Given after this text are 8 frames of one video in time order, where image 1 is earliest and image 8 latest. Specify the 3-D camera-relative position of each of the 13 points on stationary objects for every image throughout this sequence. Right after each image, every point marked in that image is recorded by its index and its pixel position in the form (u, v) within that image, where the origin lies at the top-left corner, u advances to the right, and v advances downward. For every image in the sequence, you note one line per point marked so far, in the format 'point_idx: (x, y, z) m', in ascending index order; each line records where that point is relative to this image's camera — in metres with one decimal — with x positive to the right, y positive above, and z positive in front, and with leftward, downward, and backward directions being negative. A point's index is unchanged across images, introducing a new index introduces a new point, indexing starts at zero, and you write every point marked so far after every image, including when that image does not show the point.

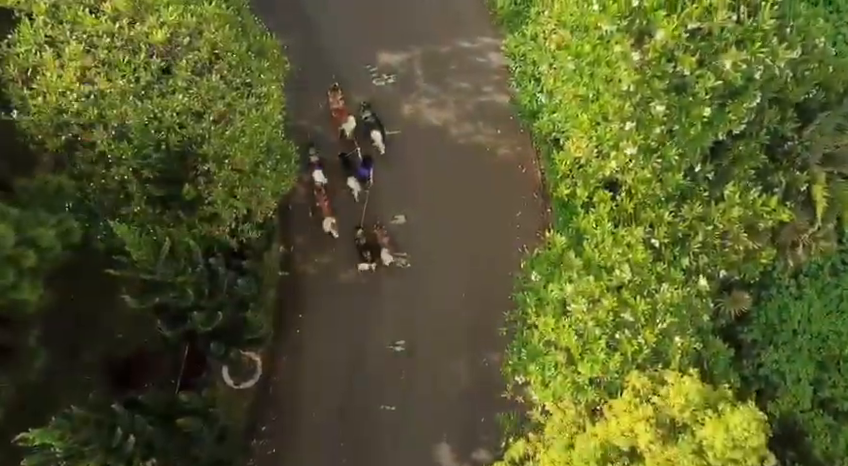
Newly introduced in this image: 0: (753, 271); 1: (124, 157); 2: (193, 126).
0: (+5.6, -0.6, +11.8) m
1: (-4.3, +1.1, +9.9) m
2: (-3.4, +1.6, +10.2) m
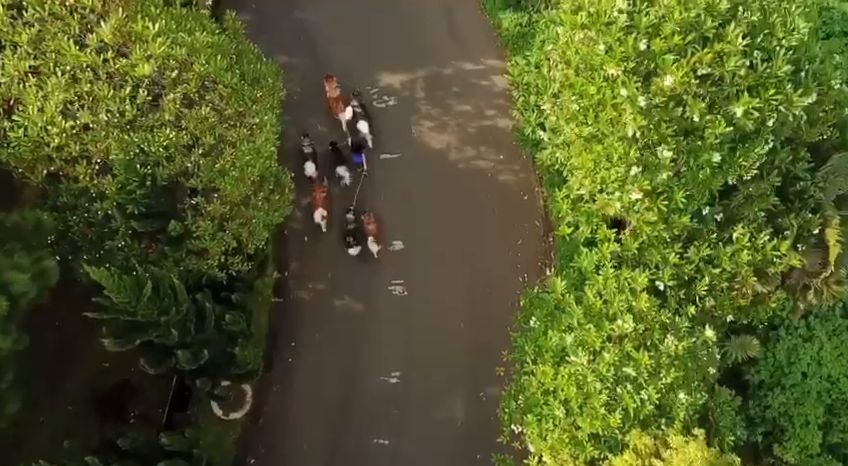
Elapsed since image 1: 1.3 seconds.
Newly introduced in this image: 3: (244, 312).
0: (+5.5, -1.3, +11.4) m
1: (-4.3, +0.6, +9.5) m
2: (-3.4, +1.1, +9.8) m
3: (-3.1, -1.4, +12.1) m
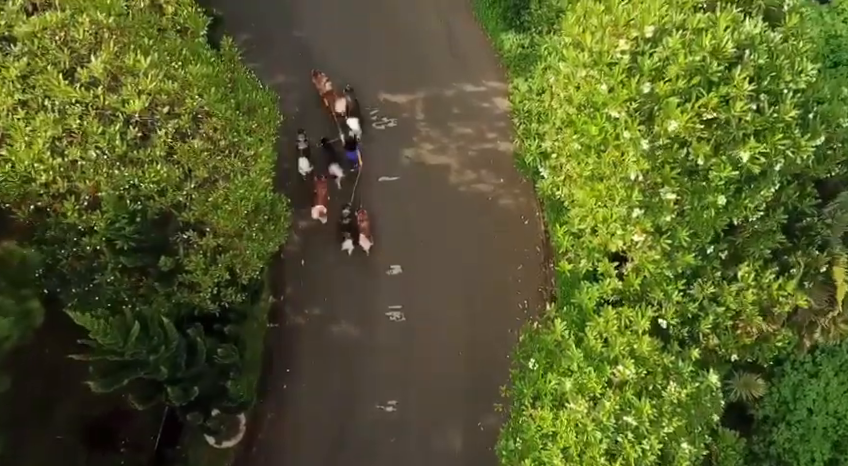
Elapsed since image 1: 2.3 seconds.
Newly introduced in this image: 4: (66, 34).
0: (+5.5, -1.9, +11.1) m
1: (-4.4, +0.1, +9.3) m
2: (-3.5, +0.6, +9.6) m
3: (-3.2, -1.9, +11.8) m
4: (-4.7, +2.5, +9.1) m
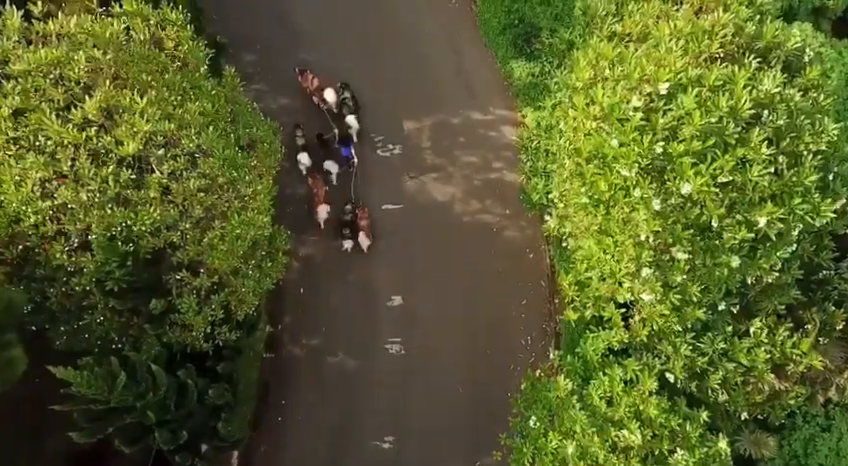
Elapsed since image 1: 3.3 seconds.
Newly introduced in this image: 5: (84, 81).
0: (+5.4, -2.7, +10.7) m
1: (-4.4, -0.5, +9.0) m
2: (-3.4, 0.0, +9.3) m
3: (-3.2, -2.5, +11.5) m
4: (-4.6, +2.0, +8.8) m
5: (-4.3, +1.9, +8.8) m
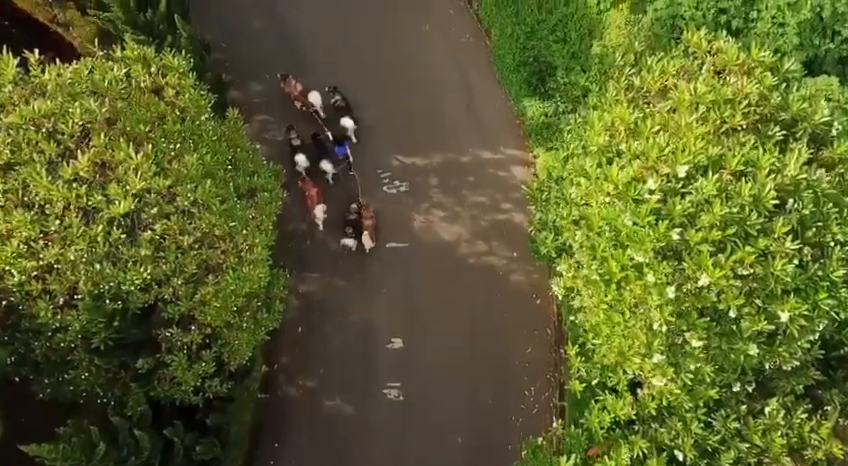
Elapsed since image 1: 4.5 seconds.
0: (+5.3, -3.8, +10.1) m
1: (-4.4, -1.2, +8.6) m
2: (-3.4, -0.7, +8.9) m
3: (-3.3, -3.3, +11.1) m
4: (-4.5, +1.3, +8.5) m
5: (-4.3, +1.2, +8.5) m
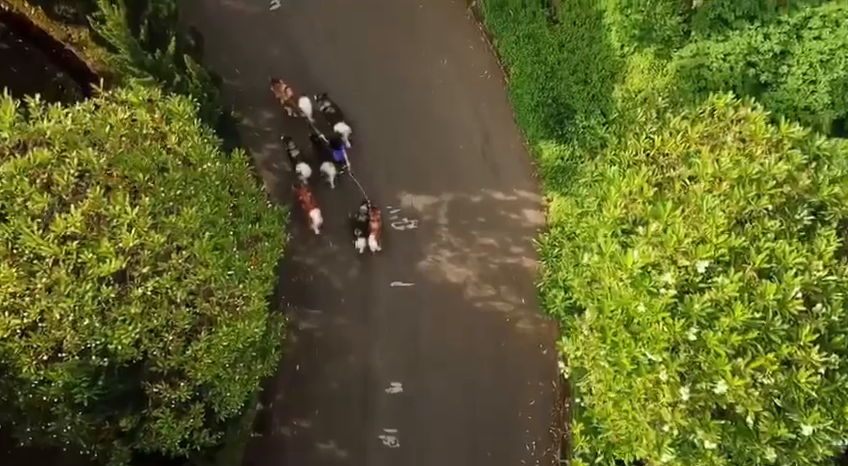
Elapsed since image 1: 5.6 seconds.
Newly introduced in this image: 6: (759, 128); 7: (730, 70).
0: (+5.2, -4.9, +9.6) m
1: (-4.4, -1.8, +8.3) m
2: (-3.4, -1.4, +8.6) m
3: (-3.4, -3.9, +10.7) m
4: (-4.4, +0.7, +8.2) m
5: (-4.2, +0.6, +8.2) m
6: (+4.3, +1.4, +9.0) m
7: (+5.3, +2.9, +12.0) m
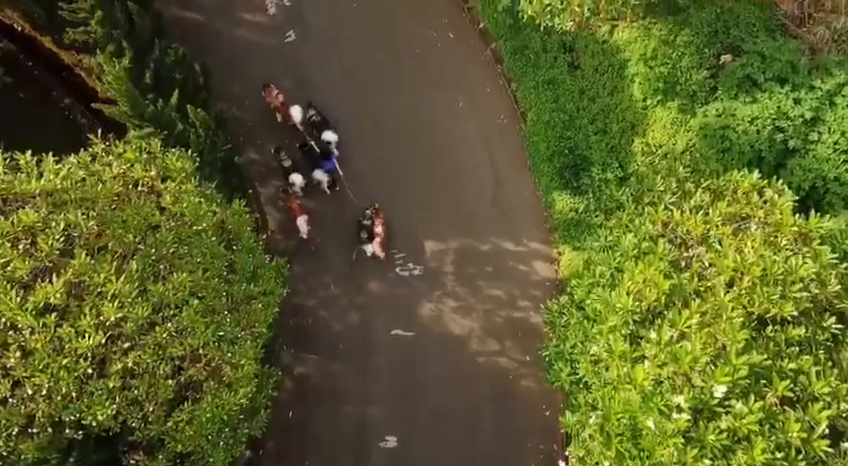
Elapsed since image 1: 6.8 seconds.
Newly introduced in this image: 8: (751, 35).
0: (+4.9, -6.1, +8.9) m
1: (-4.5, -2.5, +7.8) m
2: (-3.5, -2.2, +8.1) m
3: (-3.5, -4.7, +10.2) m
4: (-4.4, 0.0, +7.8) m
5: (-4.1, -0.1, +7.8) m
6: (+4.4, +0.2, +8.4) m
7: (+5.5, +1.7, +11.4) m
8: (+5.6, +3.5, +12.0) m
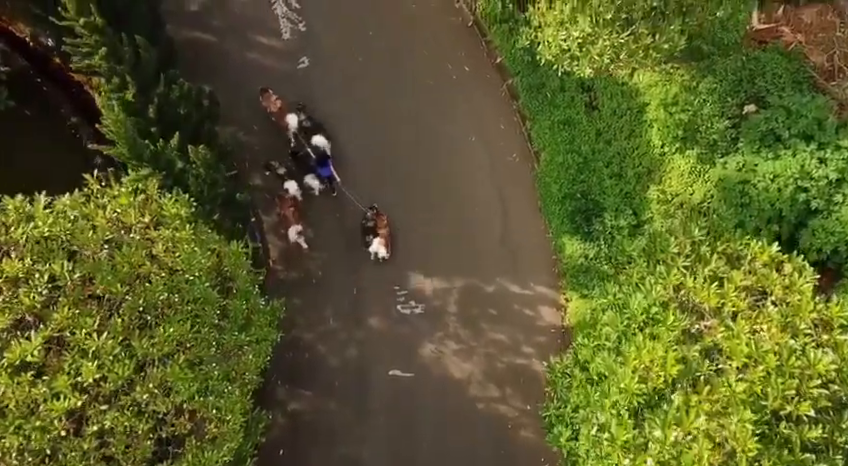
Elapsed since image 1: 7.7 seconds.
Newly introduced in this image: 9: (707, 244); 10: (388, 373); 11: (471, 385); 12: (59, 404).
0: (+4.6, -7.1, +8.4) m
1: (-4.7, -3.0, +7.5) m
2: (-3.6, -2.7, +7.8) m
3: (-3.8, -5.3, +9.8) m
4: (-4.4, -0.5, +7.5) m
5: (-4.2, -0.7, +7.4) m
6: (+4.4, -0.8, +7.9) m
7: (+5.6, +0.6, +10.9) m
8: (+5.9, +2.4, +11.5) m
9: (+3.6, -0.2, +8.8) m
10: (-0.7, -2.9, +14.6) m
11: (+1.0, -3.2, +14.6) m
12: (-3.8, -1.6, +7.2) m
